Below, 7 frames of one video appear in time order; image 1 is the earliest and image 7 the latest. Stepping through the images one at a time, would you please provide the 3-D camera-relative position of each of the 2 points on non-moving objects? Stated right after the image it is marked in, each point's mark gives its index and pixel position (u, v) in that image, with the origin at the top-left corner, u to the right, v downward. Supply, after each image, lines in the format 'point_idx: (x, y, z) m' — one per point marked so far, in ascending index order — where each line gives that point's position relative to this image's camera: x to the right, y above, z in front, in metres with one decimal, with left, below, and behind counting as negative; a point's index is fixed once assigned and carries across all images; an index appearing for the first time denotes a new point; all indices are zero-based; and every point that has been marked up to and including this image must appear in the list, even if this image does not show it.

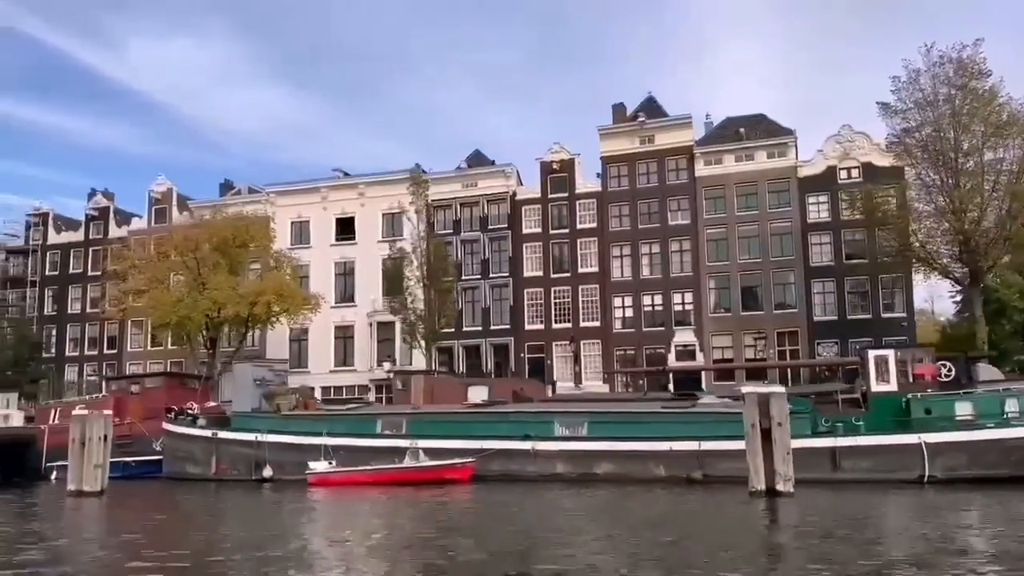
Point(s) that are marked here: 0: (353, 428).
0: (-3.7, -3.3, +19.9) m
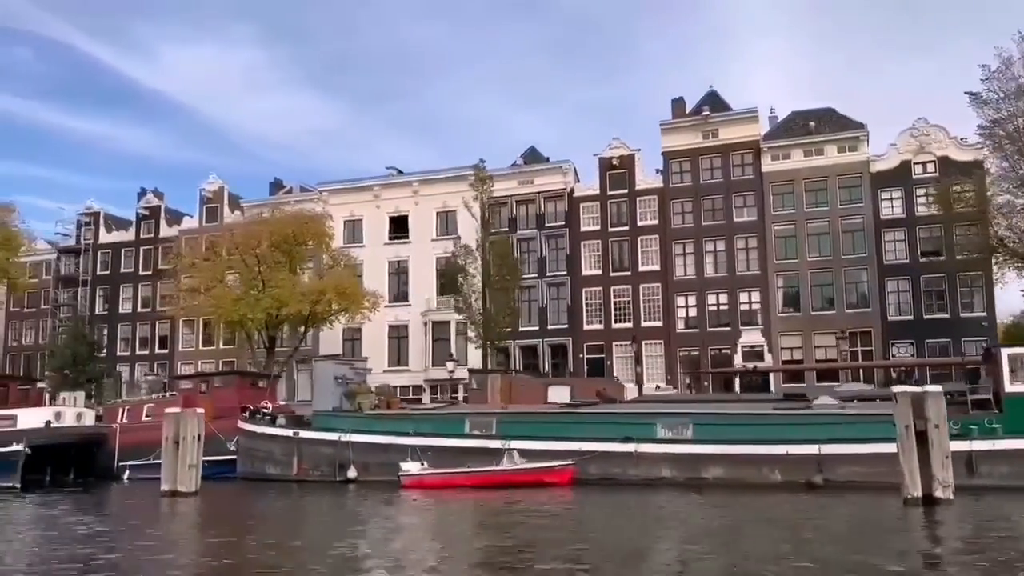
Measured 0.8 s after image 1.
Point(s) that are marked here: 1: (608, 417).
0: (-1.6, -3.2, +19.2) m
1: (+2.1, -2.8, +17.9) m
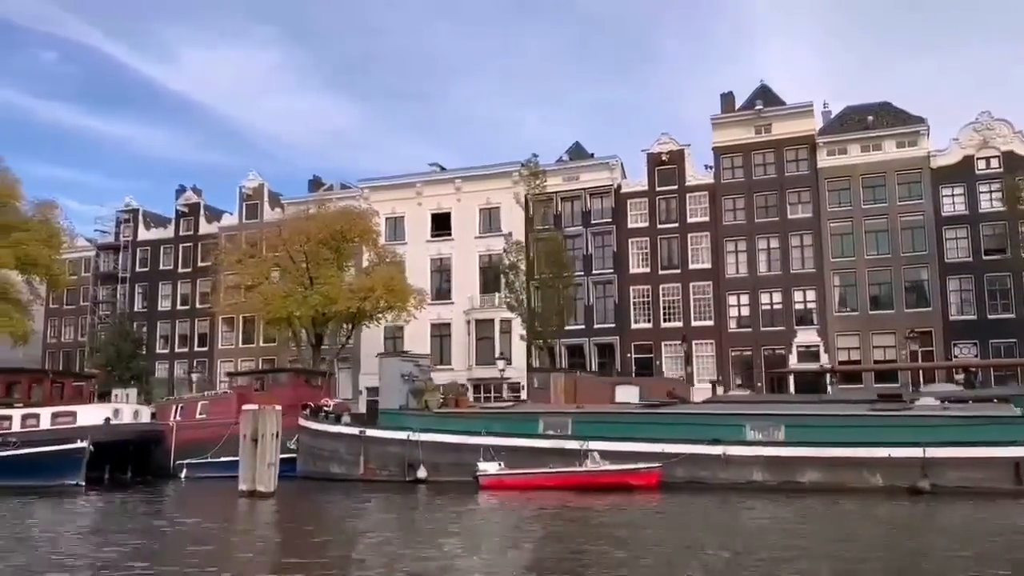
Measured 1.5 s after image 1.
0: (+0.1, -3.1, +18.5) m
1: (+3.7, -2.6, +17.2) m
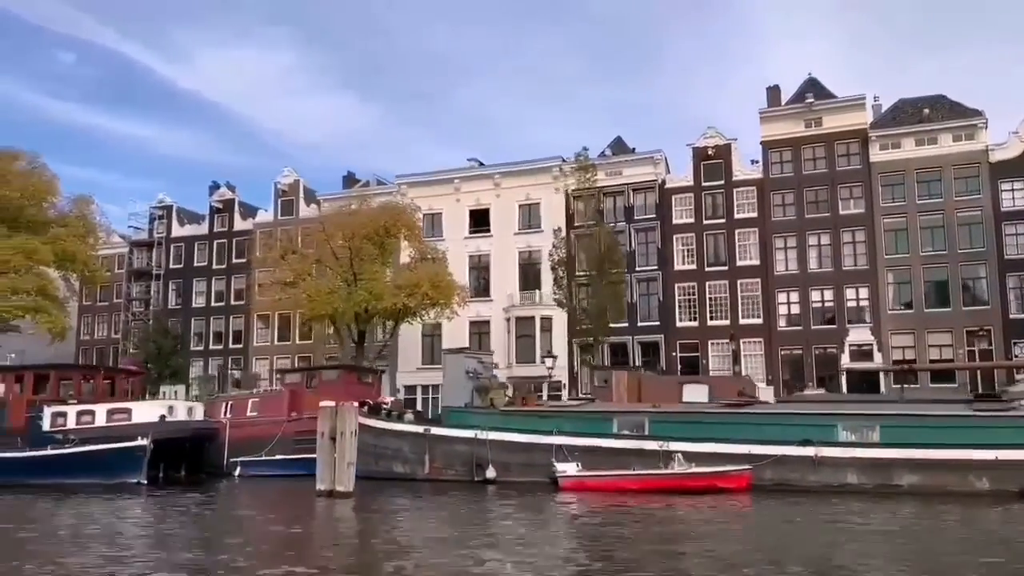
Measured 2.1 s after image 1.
0: (+1.6, -3.0, +17.9) m
1: (+5.2, -2.5, +16.4) m
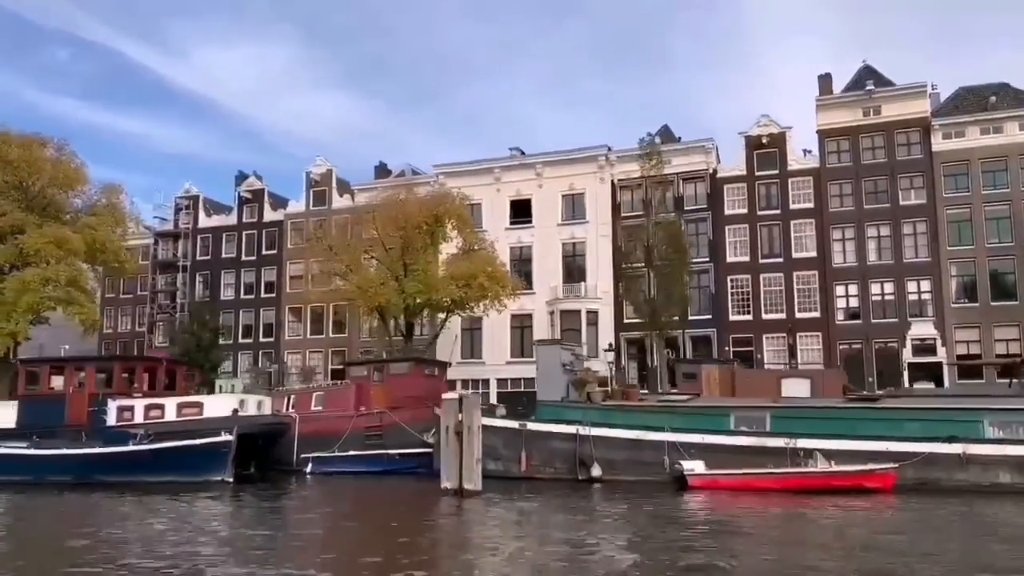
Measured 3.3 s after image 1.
0: (+3.8, -2.7, +16.8) m
1: (+7.4, -2.3, +15.4) m
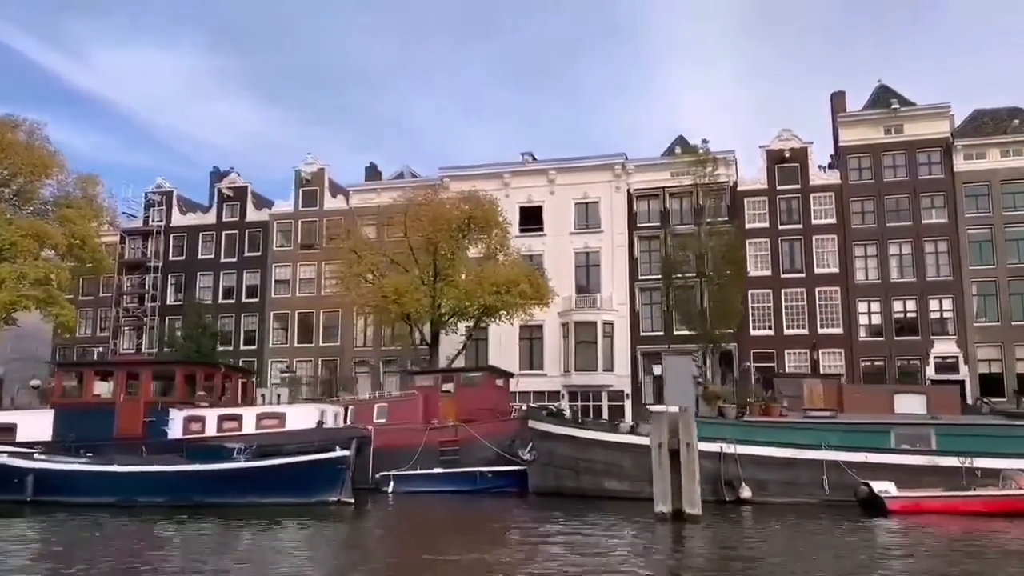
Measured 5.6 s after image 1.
0: (+6.5, -2.9, +15.8) m
1: (+10.3, -2.5, +14.8) m
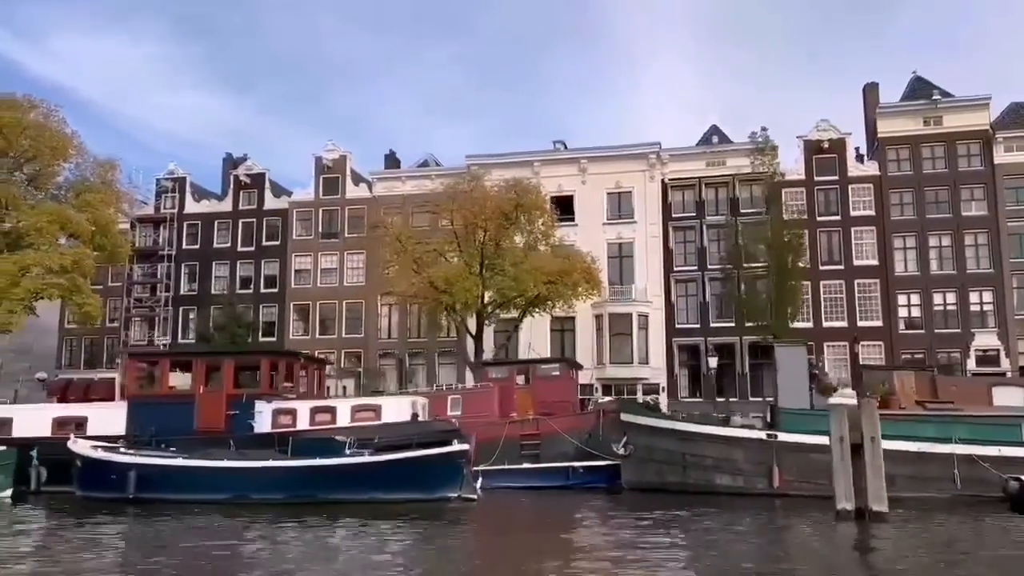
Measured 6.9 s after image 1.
0: (+8.6, -2.7, +15.4) m
1: (+12.4, -2.3, +14.5) m
